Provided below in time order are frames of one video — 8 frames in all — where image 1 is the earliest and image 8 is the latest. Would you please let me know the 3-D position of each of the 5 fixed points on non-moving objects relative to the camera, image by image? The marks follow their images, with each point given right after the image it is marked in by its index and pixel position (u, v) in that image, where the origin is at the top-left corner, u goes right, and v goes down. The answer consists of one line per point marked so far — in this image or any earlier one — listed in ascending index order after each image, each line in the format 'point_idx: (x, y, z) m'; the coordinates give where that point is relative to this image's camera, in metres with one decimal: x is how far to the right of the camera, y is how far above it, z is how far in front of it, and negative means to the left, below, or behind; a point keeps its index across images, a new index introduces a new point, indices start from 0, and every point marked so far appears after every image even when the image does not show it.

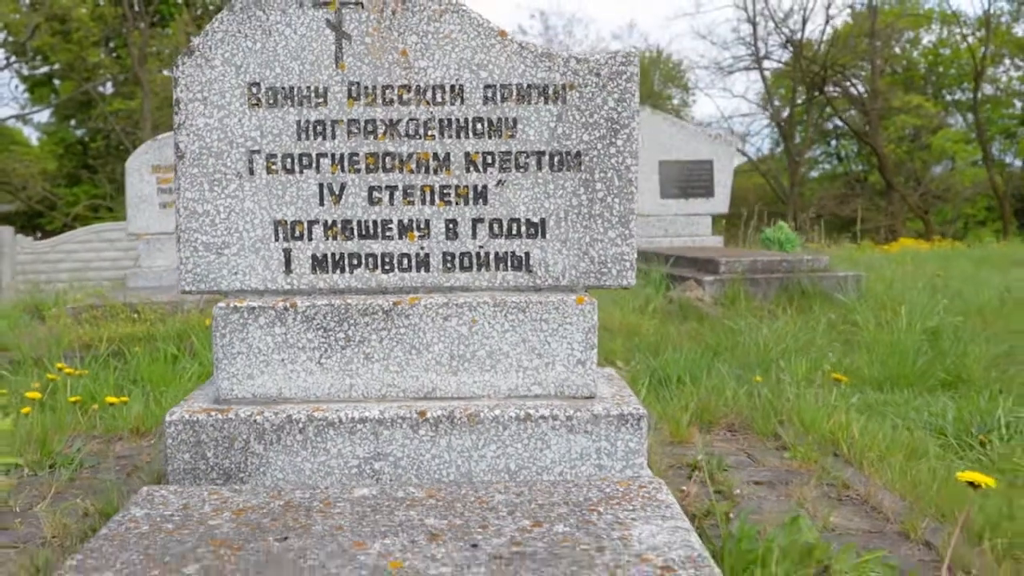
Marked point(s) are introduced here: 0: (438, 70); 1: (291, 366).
0: (-0.1, +0.4, +2.4) m
1: (-0.4, -0.1, +2.3) m
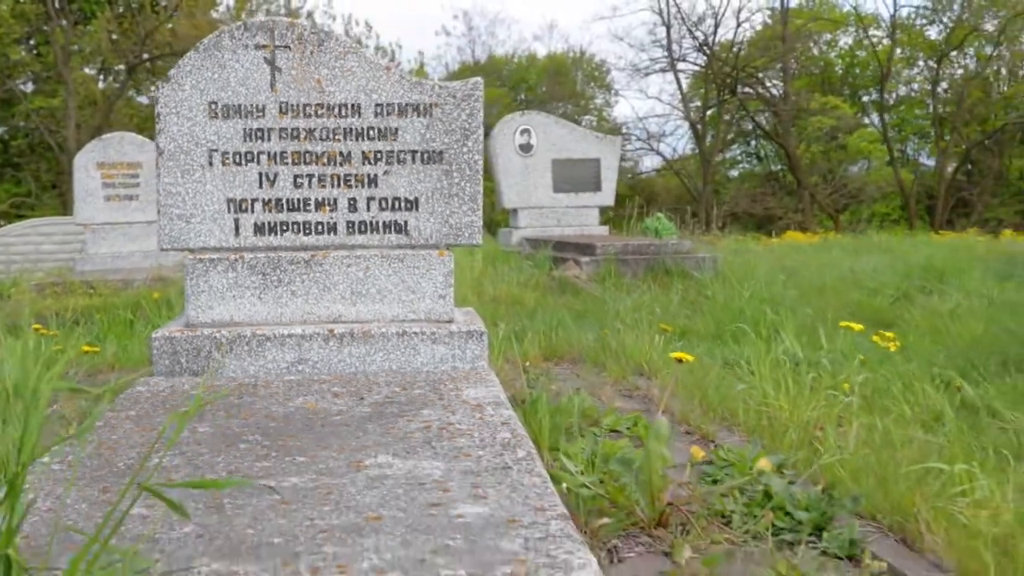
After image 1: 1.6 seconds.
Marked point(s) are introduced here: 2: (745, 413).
0: (-0.4, +0.5, +3.4) m
1: (-0.7, 0.0, +3.3) m
2: (+0.5, -0.3, +3.0) m
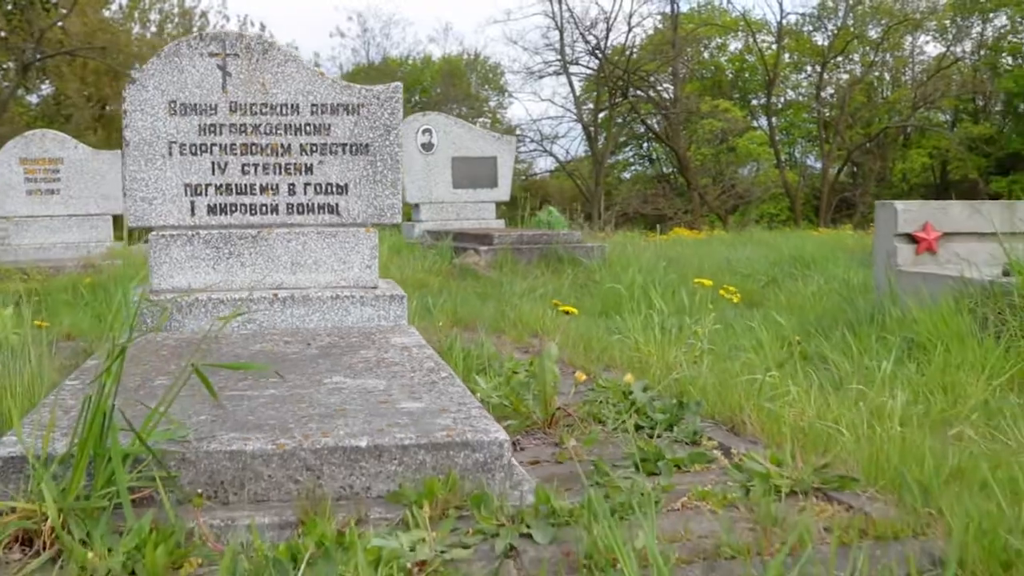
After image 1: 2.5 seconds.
0: (-0.7, +0.6, +4.0) m
1: (-1.0, +0.1, +3.9) m
2: (+0.3, -0.2, +3.6) m
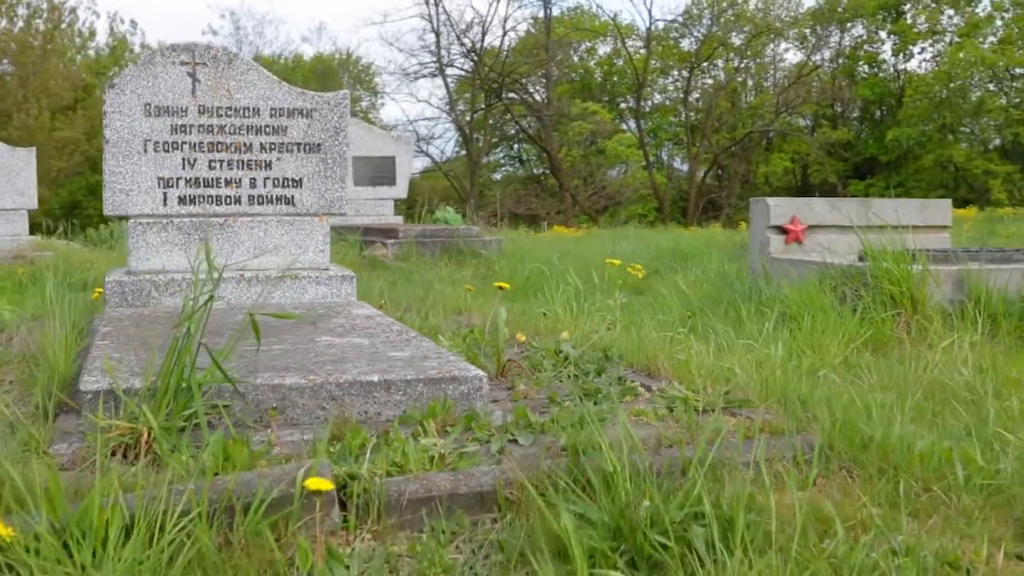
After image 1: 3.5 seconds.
0: (-1.0, +0.7, +4.5) m
1: (-1.2, +0.1, +4.4) m
2: (+0.1, -0.1, +4.3) m
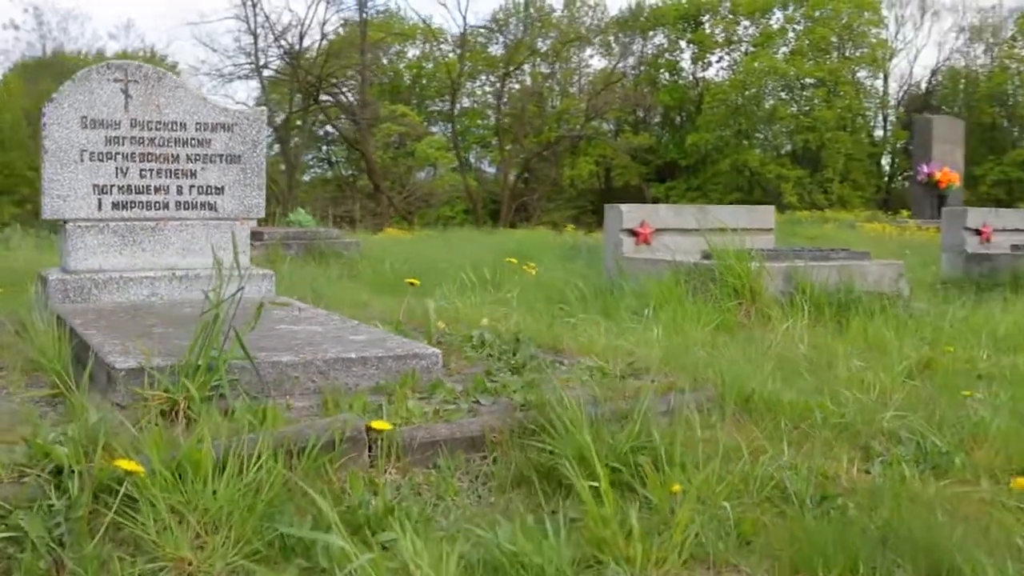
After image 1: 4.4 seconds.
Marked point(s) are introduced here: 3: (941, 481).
0: (-1.3, +0.7, +5.0) m
1: (-1.6, +0.1, +4.8) m
2: (-0.3, -0.1, +4.9) m
3: (+1.0, -0.4, +2.8) m
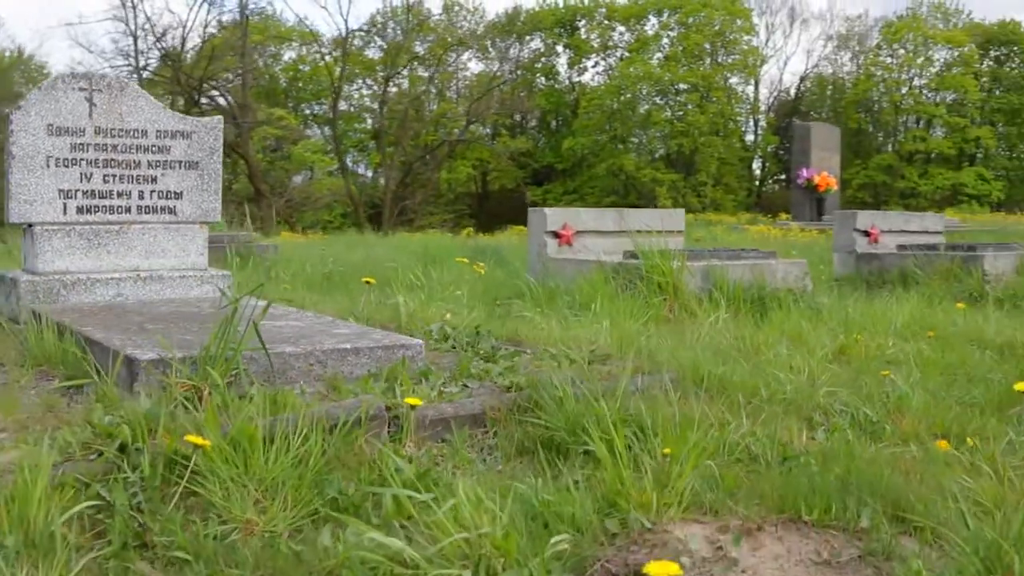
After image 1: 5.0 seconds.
0: (-1.6, +0.7, +5.2) m
1: (-1.8, +0.1, +5.0) m
2: (-0.5, -0.1, +5.2) m
3: (+0.9, -0.4, +3.2) m
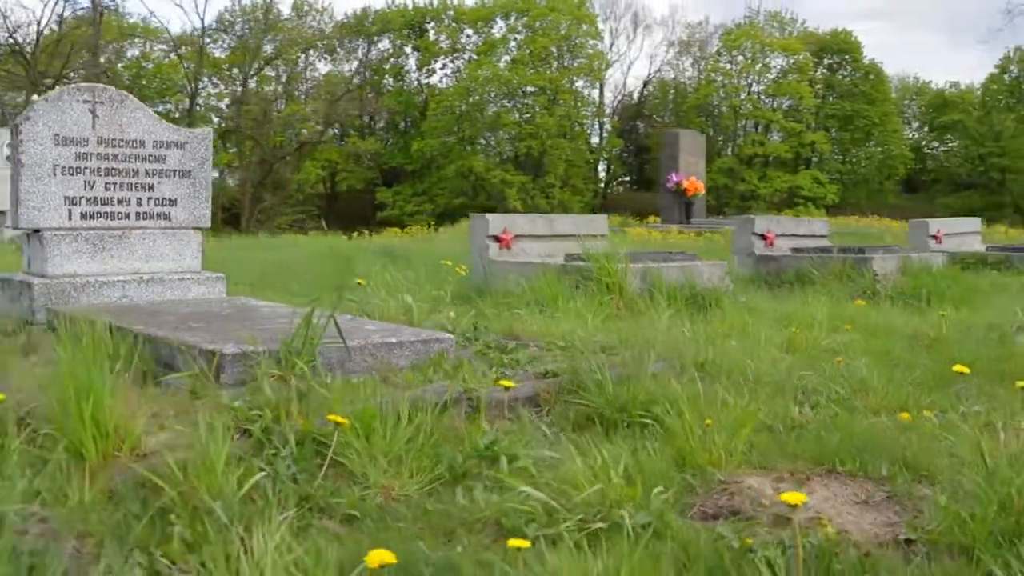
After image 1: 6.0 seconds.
0: (-1.7, +0.7, +5.5) m
1: (-1.9, +0.1, +5.3) m
2: (-0.6, -0.1, +5.7) m
3: (+1.1, -0.4, +3.9) m
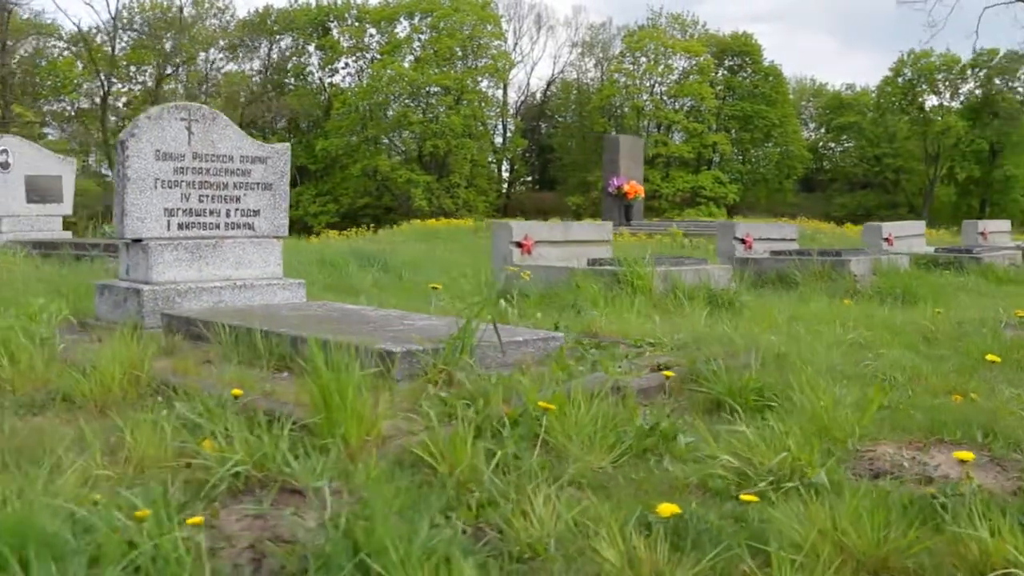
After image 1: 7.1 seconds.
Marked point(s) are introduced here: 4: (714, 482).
0: (-1.4, +0.7, +5.9) m
1: (-1.5, +0.1, +5.8) m
2: (-0.3, -0.1, +6.2) m
3: (+1.5, -0.4, +4.5) m
4: (+0.5, -0.5, +3.2) m
